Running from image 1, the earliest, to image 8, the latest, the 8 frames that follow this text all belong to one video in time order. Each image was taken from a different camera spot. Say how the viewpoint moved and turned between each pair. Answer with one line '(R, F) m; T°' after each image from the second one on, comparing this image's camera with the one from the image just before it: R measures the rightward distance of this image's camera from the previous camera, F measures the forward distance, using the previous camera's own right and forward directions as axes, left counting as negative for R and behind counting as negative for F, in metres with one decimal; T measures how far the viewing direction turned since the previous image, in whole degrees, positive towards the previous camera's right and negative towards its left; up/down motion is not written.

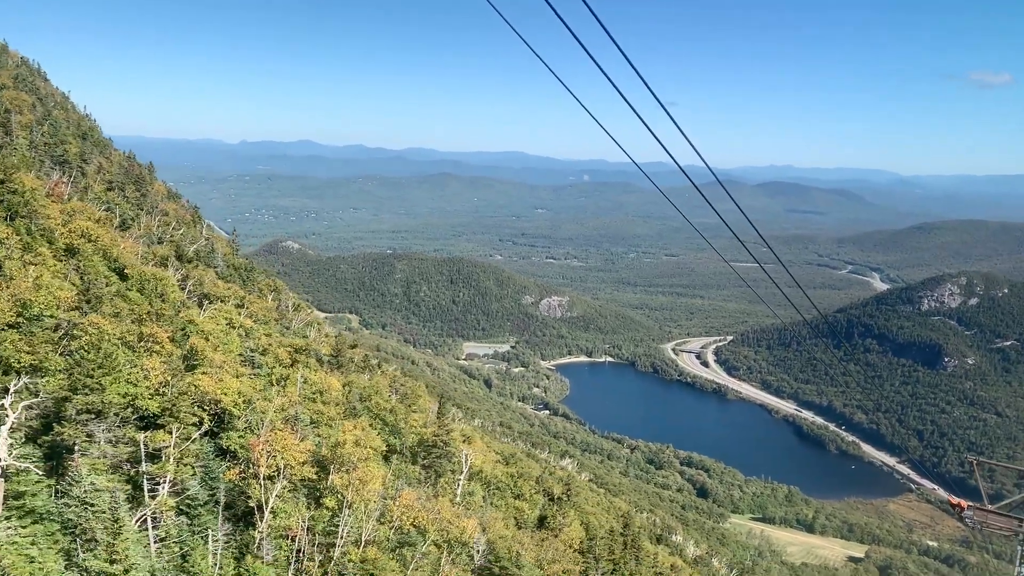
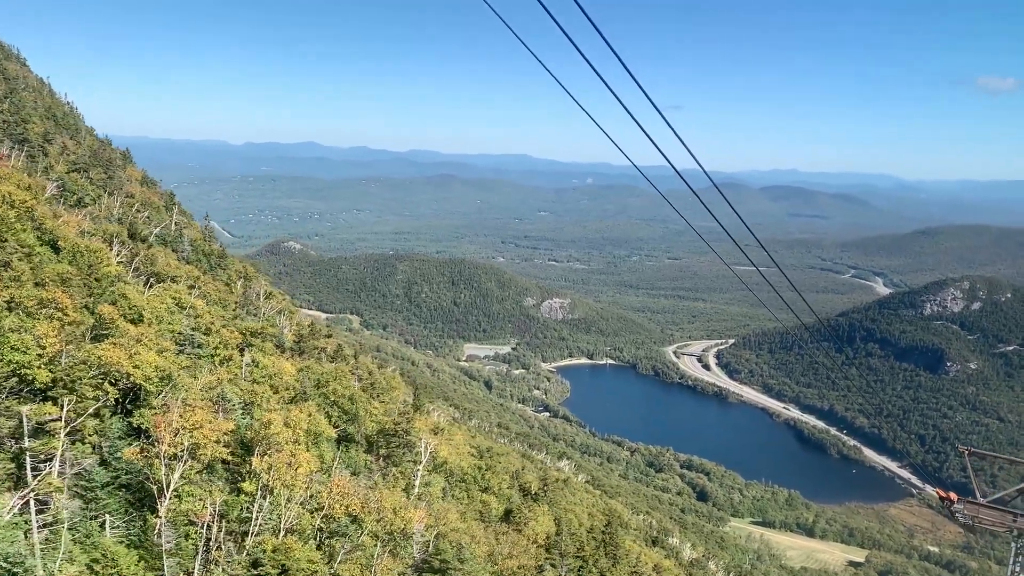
(+0.7, +0.6) m; 0°
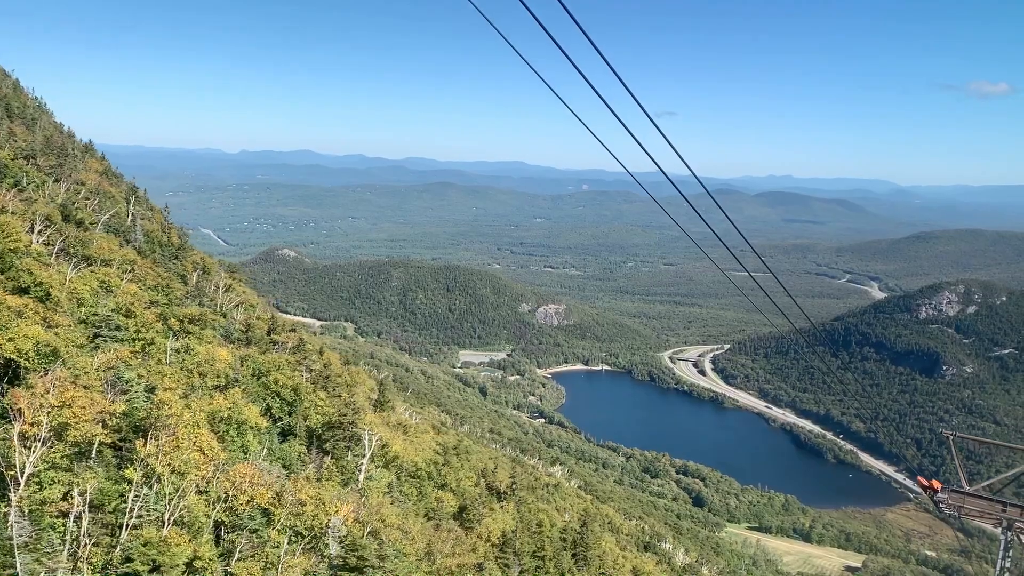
(+0.7, +0.7) m; 0°
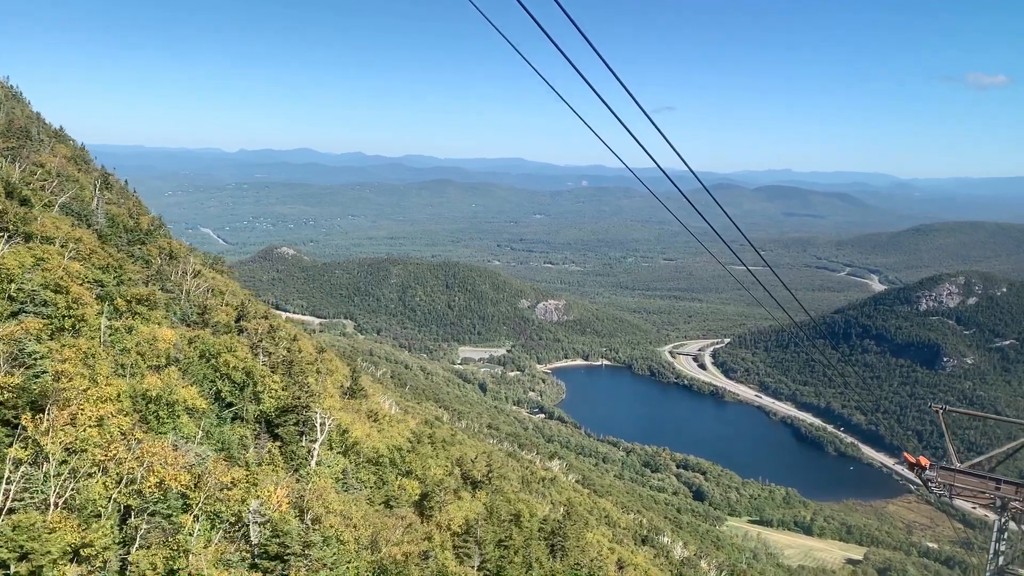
(+0.6, +0.6) m; 0°
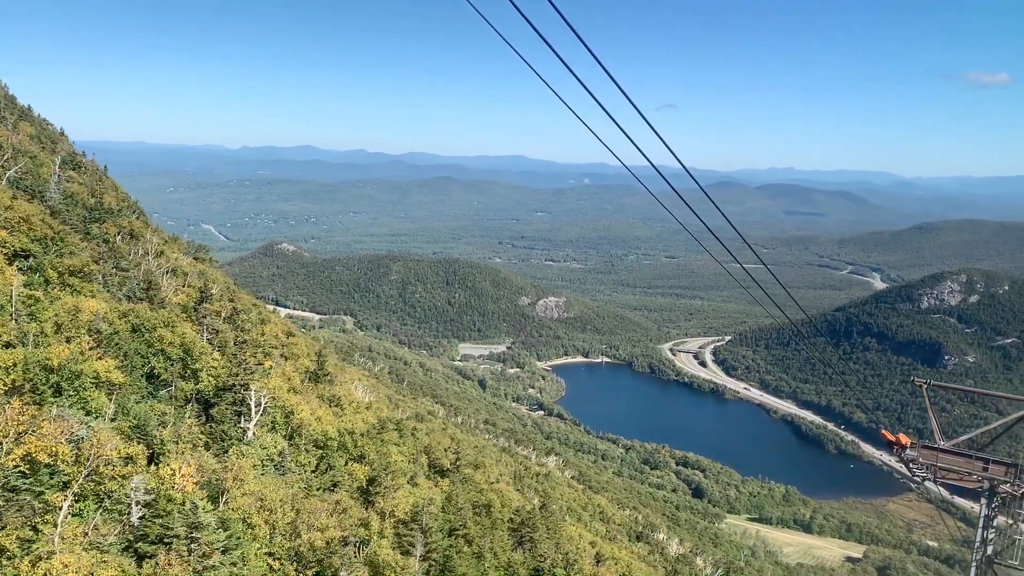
(+0.7, +0.7) m; 0°
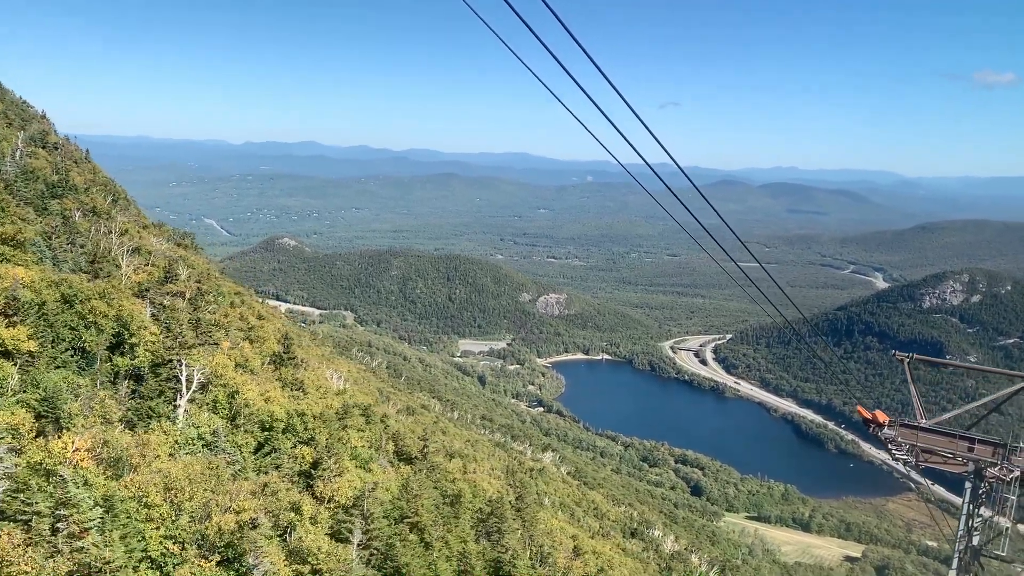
(+0.6, +0.6) m; 0°
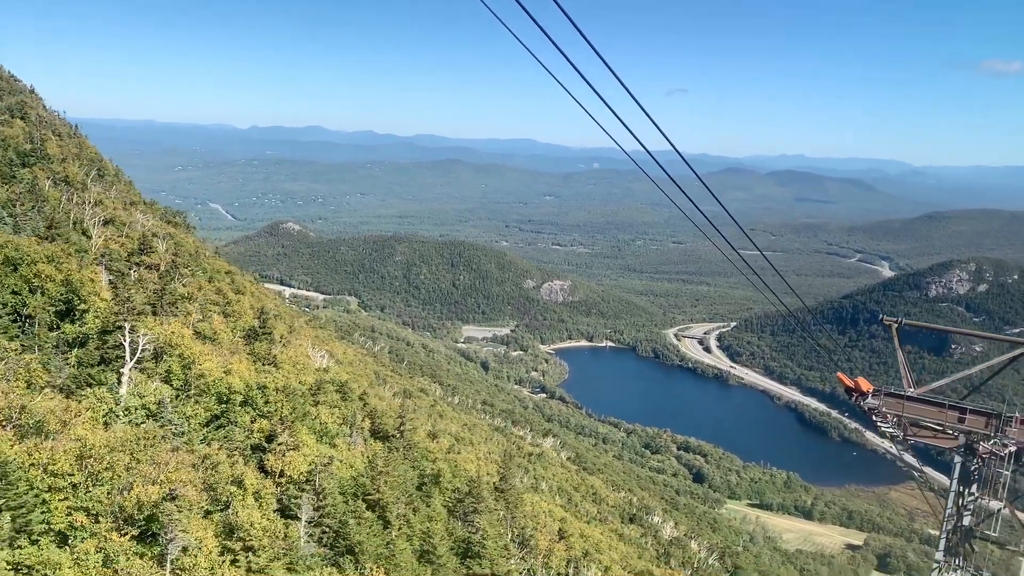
(+0.5, +0.5) m; -1°
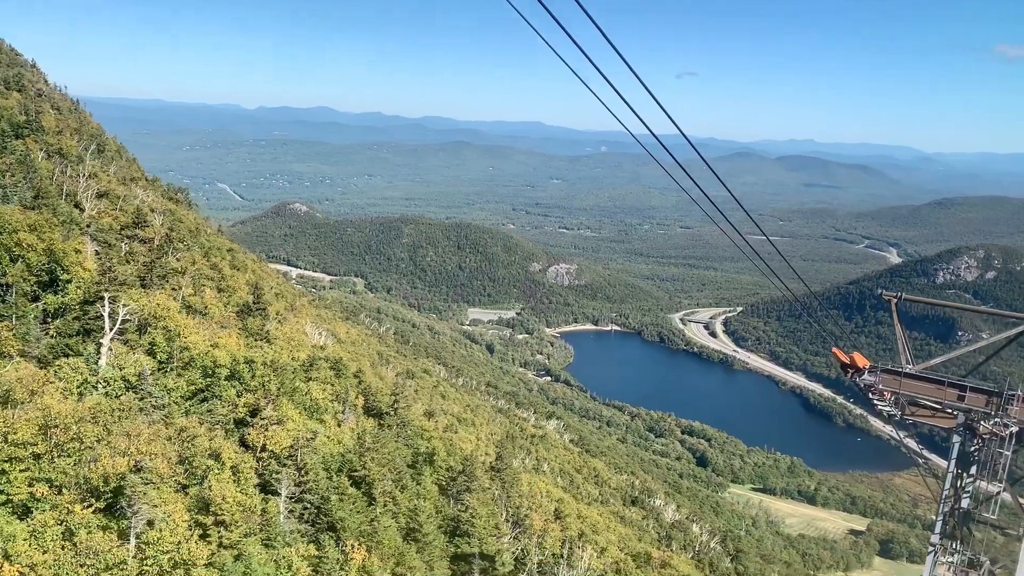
(+0.2, +0.2) m; -1°
